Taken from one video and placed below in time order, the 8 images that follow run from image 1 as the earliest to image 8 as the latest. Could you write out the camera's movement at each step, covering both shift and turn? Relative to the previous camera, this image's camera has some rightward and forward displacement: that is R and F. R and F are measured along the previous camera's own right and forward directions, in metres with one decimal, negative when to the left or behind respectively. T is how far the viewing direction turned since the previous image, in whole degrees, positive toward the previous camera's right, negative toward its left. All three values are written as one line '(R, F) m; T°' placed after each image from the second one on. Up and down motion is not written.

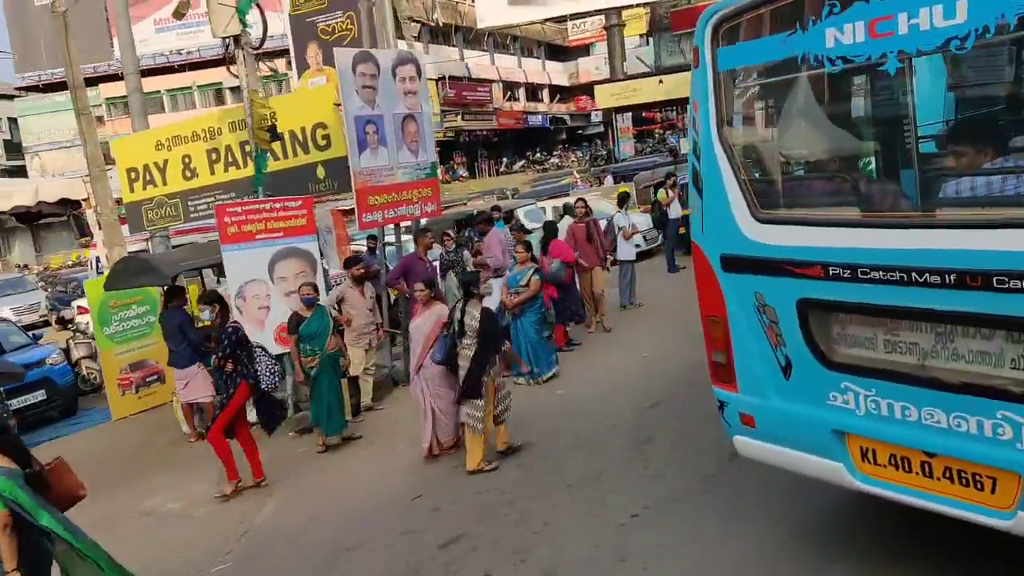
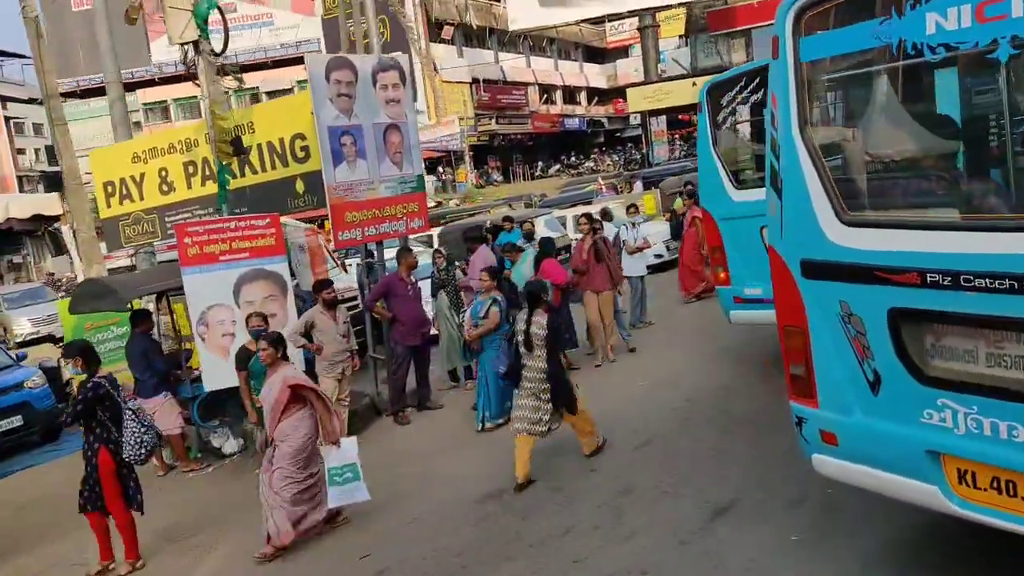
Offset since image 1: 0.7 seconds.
(+0.5, +0.7) m; -3°
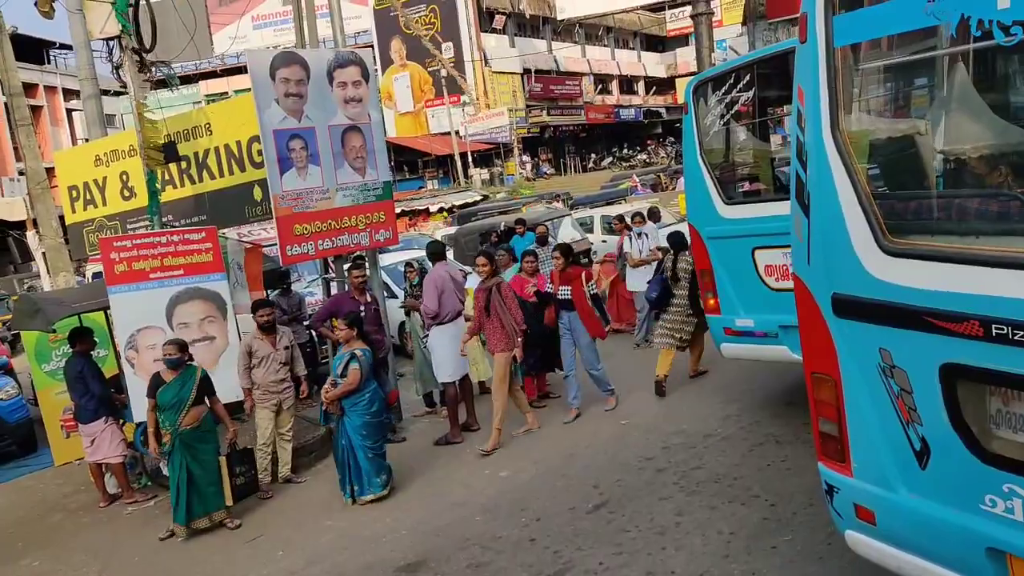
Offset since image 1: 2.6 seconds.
(+0.8, +0.9) m; -4°
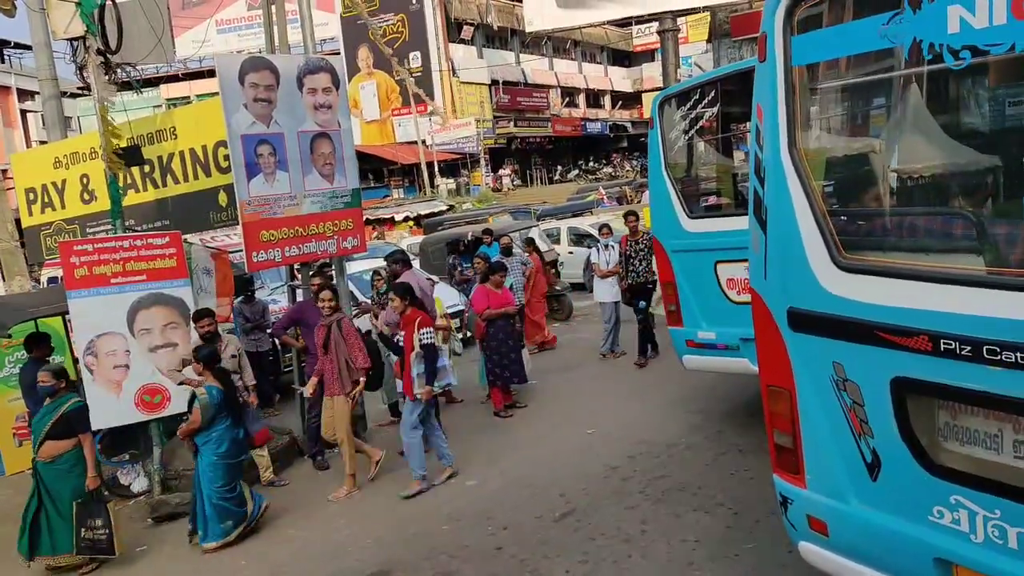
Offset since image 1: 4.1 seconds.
(0.0, 0.0) m; +2°
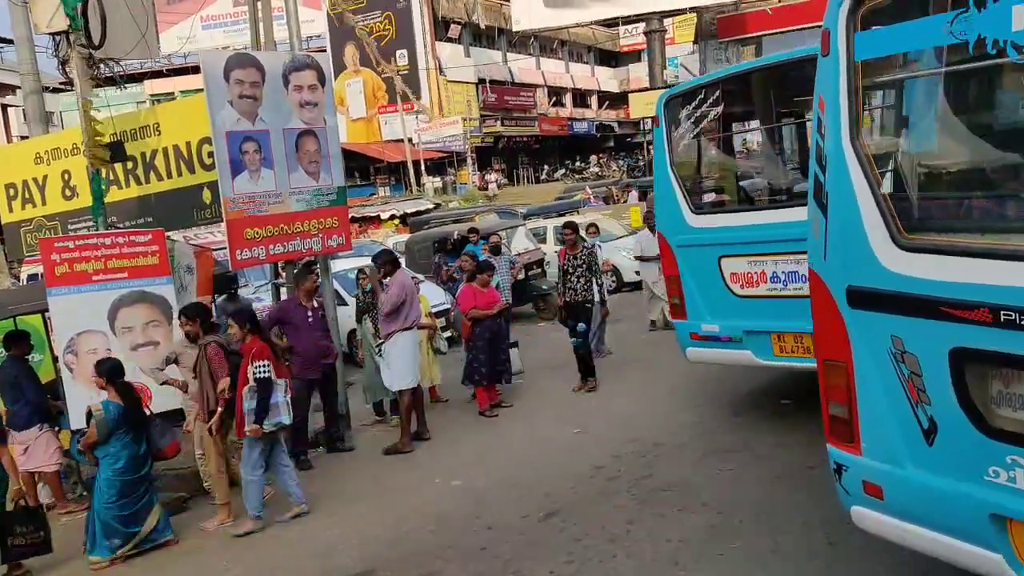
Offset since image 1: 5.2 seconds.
(0.0, 0.0) m; +1°
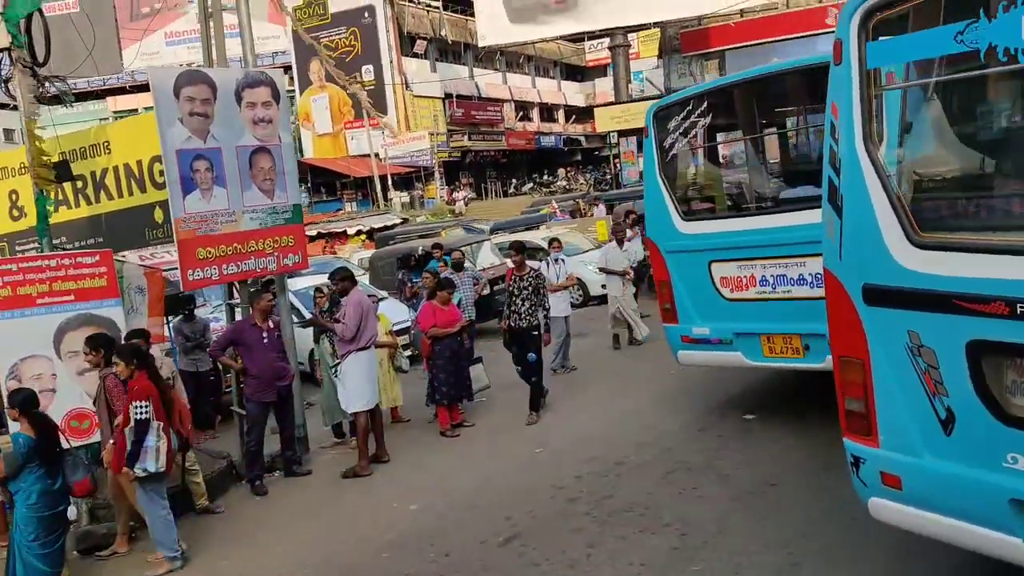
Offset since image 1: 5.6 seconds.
(+0.1, +0.1) m; +2°
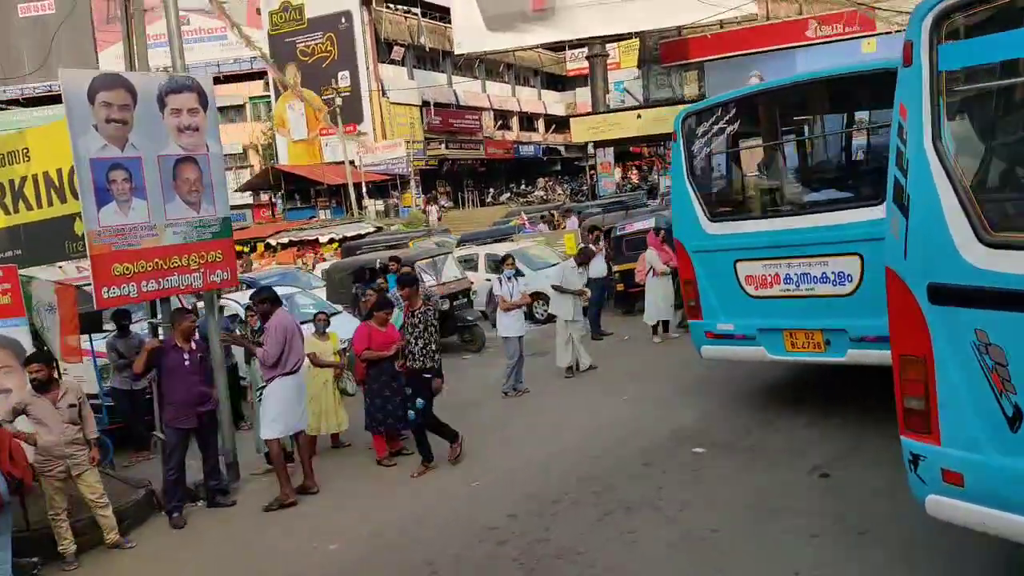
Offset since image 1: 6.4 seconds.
(+0.3, +0.4) m; +1°
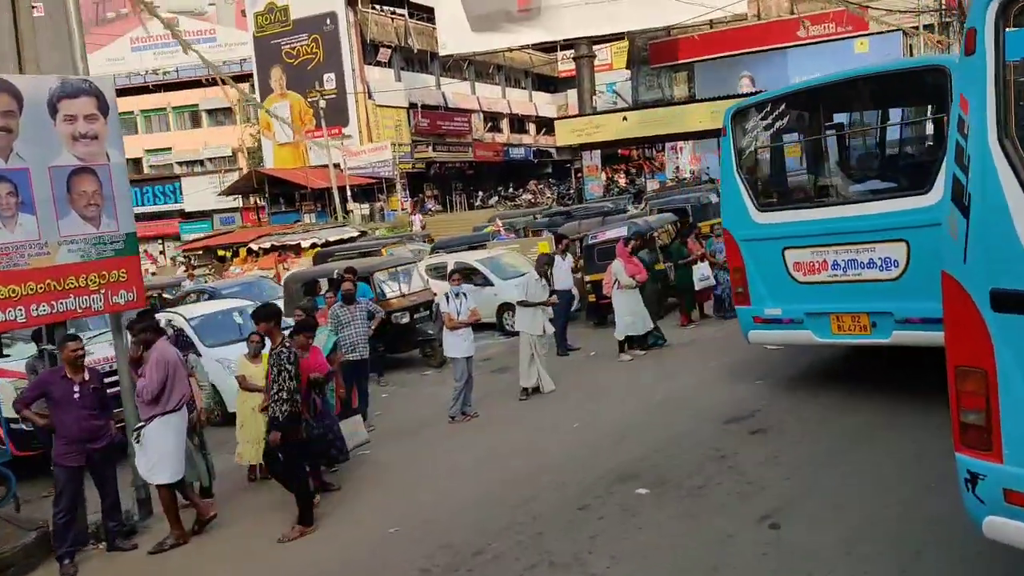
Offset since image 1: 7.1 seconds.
(+0.5, +0.6) m; 0°
